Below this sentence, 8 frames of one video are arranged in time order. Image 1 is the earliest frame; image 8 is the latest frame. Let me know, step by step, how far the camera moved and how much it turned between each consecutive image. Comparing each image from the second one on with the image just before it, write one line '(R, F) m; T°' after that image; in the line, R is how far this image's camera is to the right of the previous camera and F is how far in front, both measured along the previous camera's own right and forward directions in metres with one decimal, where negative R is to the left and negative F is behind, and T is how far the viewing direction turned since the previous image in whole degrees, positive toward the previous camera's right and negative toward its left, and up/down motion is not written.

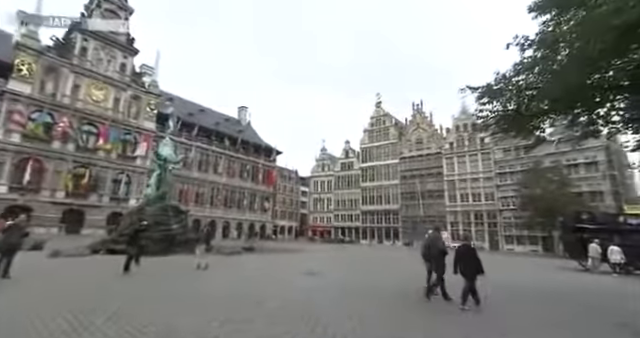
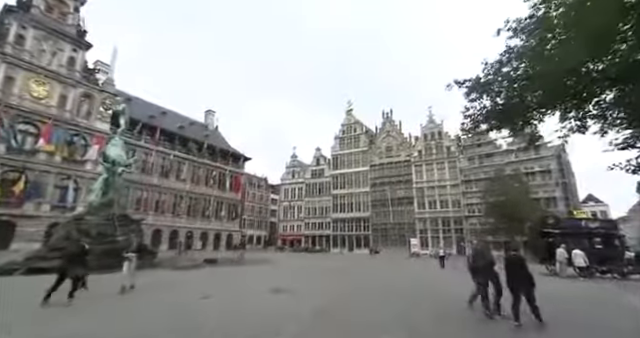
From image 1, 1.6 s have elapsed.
(+0.1, +0.7) m; +6°
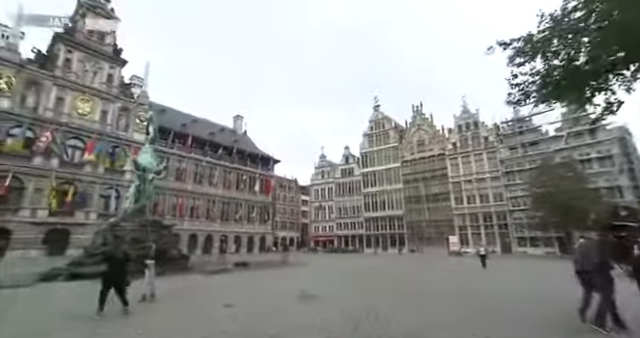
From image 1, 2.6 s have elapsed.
(+0.1, +0.5) m; -6°
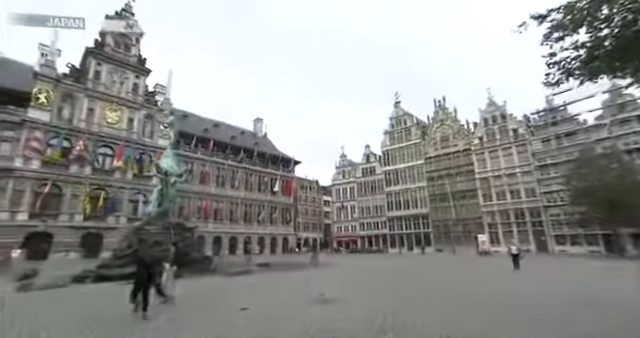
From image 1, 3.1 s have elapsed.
(+0.1, +0.2) m; -4°
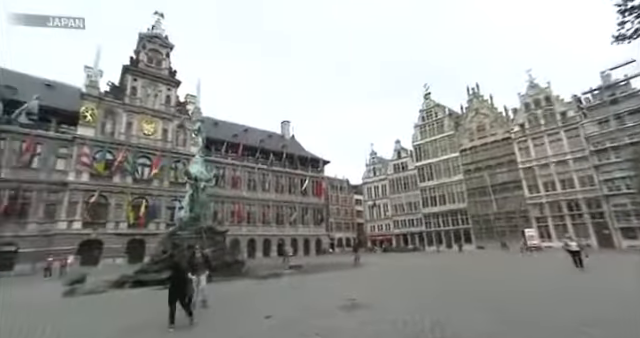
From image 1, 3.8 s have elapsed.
(+0.1, +0.4) m; -6°
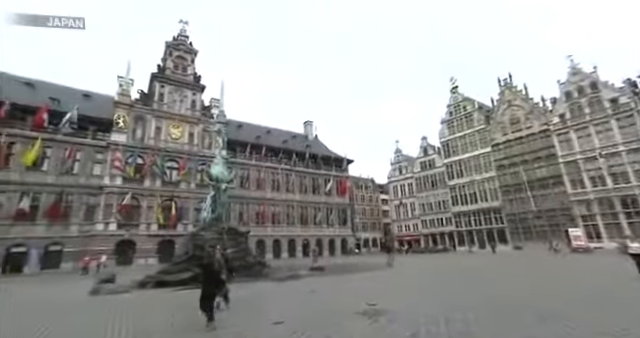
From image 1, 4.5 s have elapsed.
(+0.1, +0.4) m; -5°
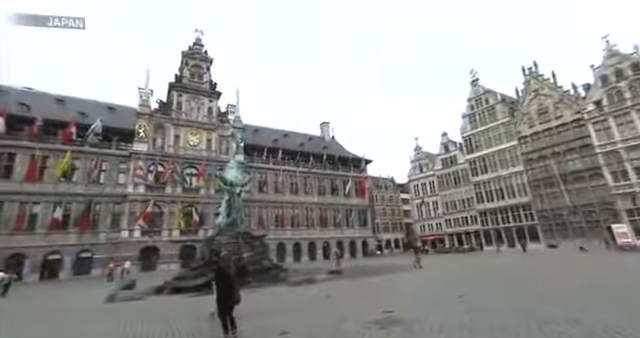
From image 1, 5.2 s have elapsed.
(+0.1, +0.4) m; -3°
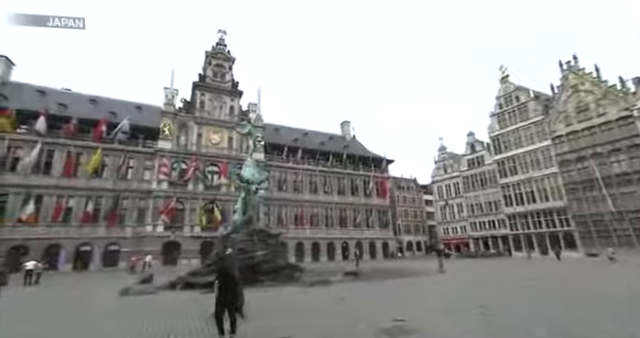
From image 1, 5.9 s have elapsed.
(0.0, +0.4) m; -4°
